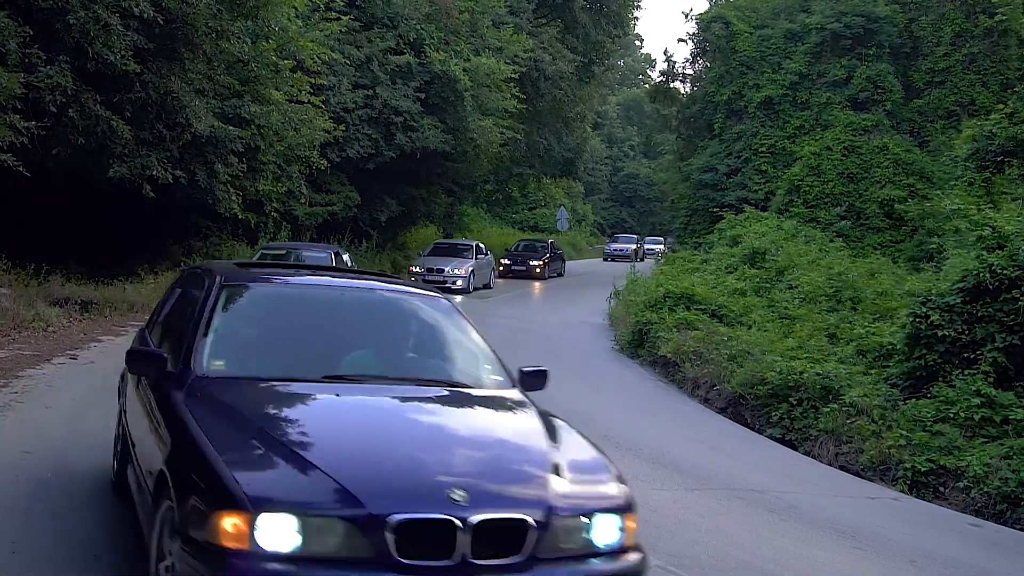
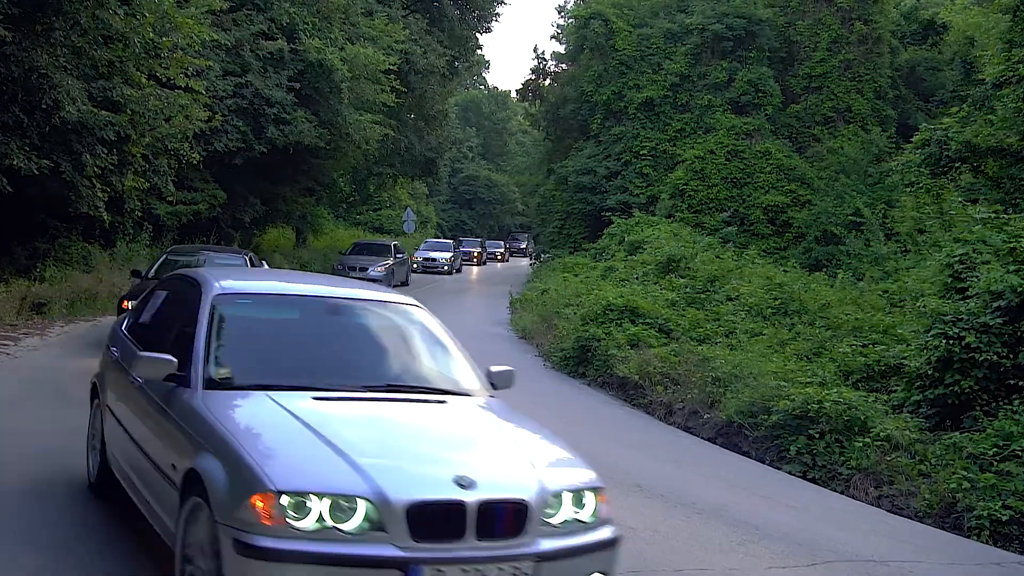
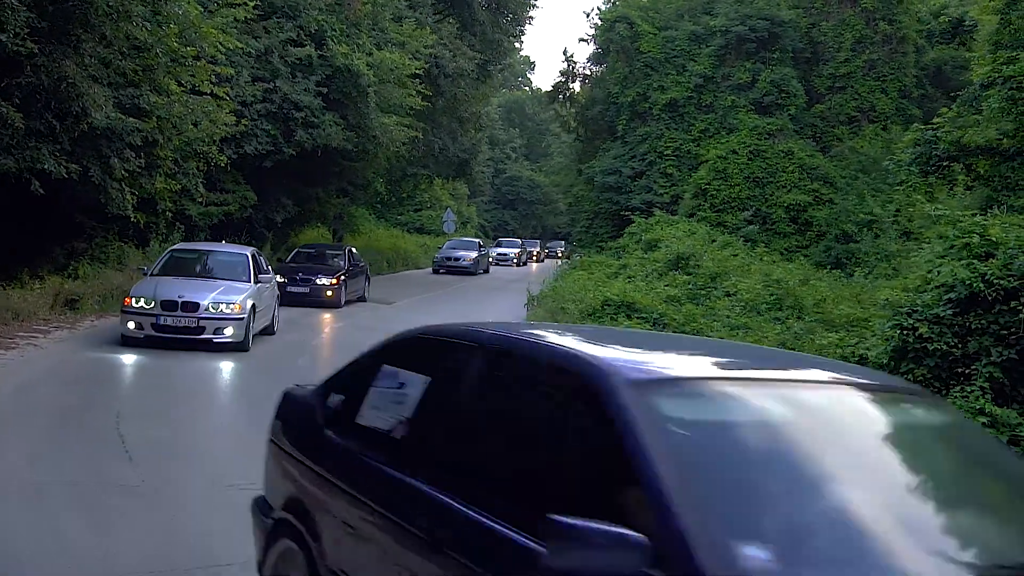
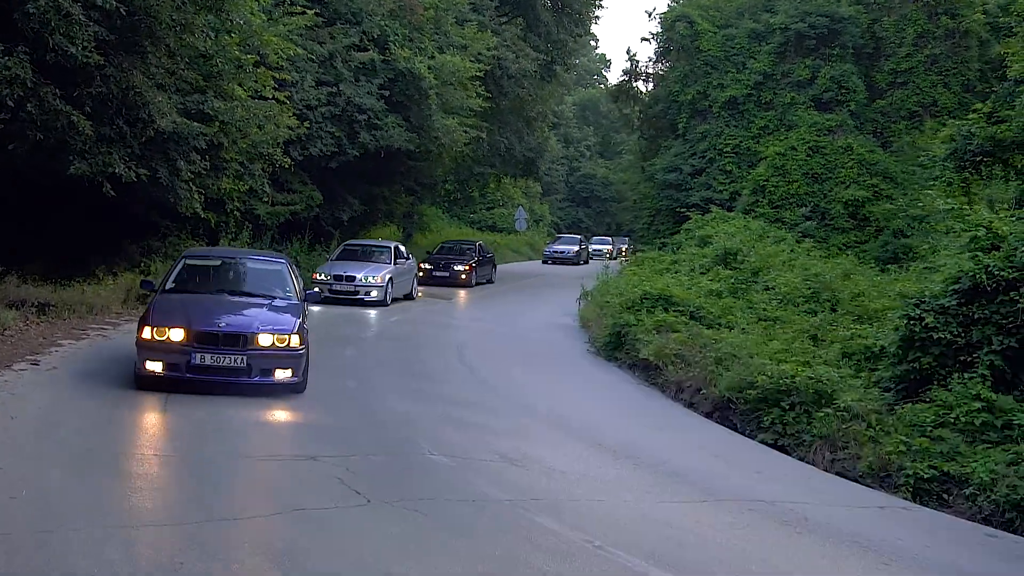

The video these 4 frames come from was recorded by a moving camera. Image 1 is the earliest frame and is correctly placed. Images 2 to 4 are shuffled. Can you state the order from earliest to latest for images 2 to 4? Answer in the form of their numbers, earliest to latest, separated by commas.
4, 3, 2
